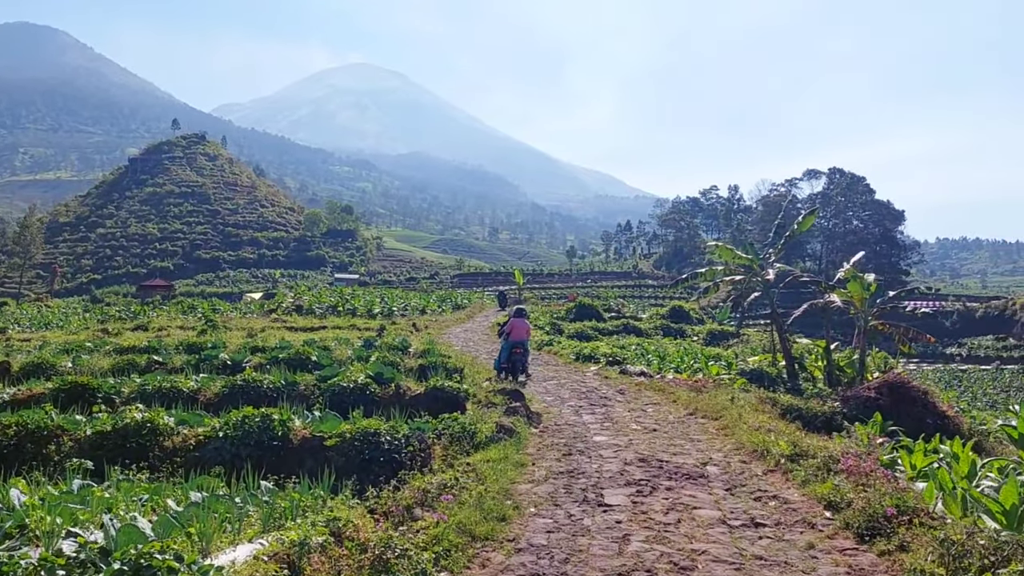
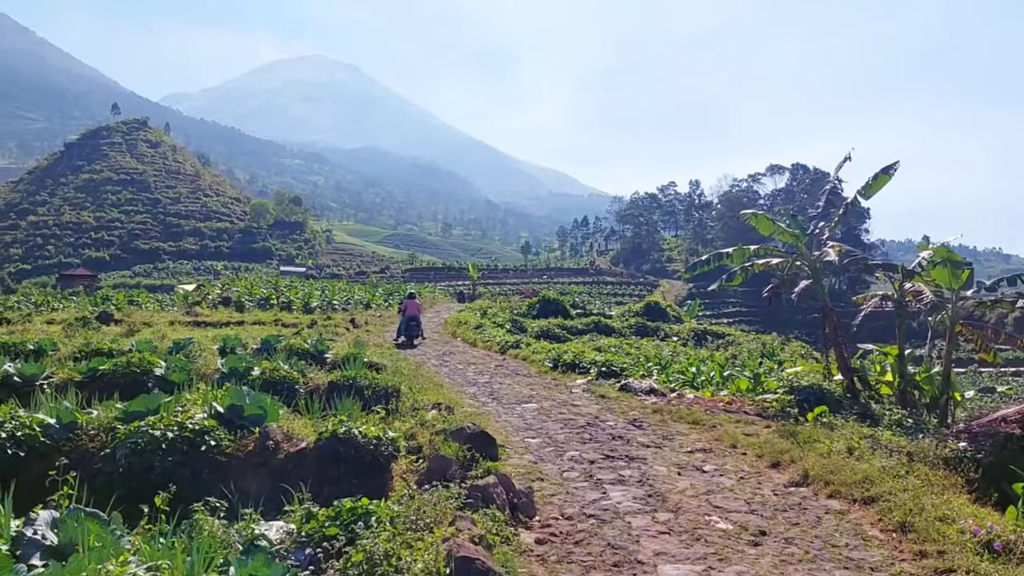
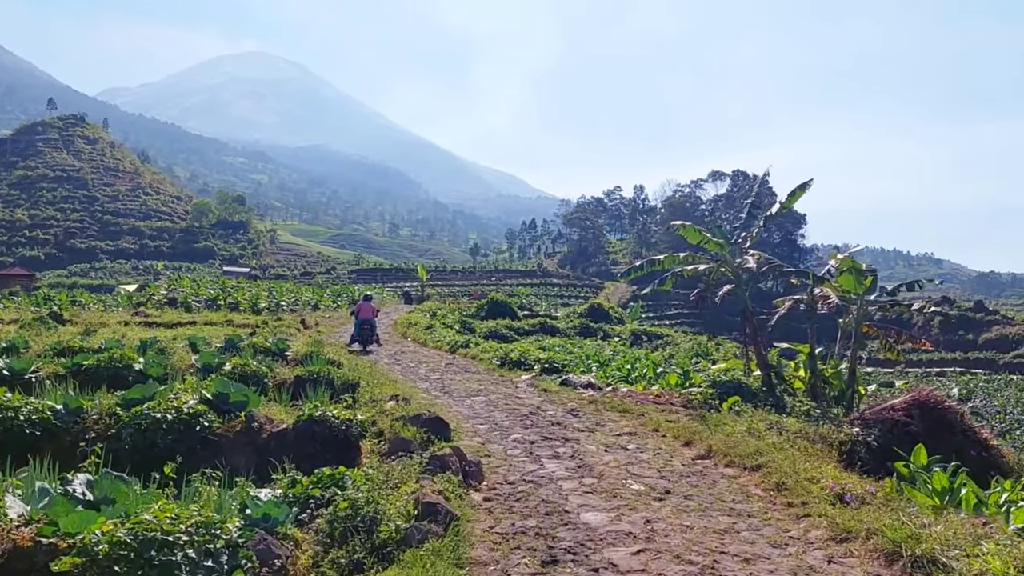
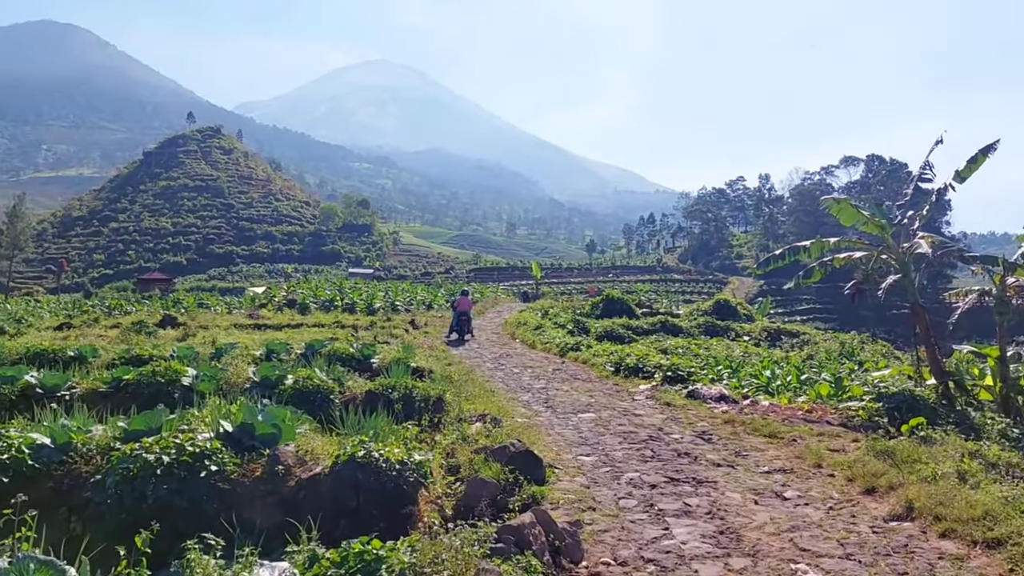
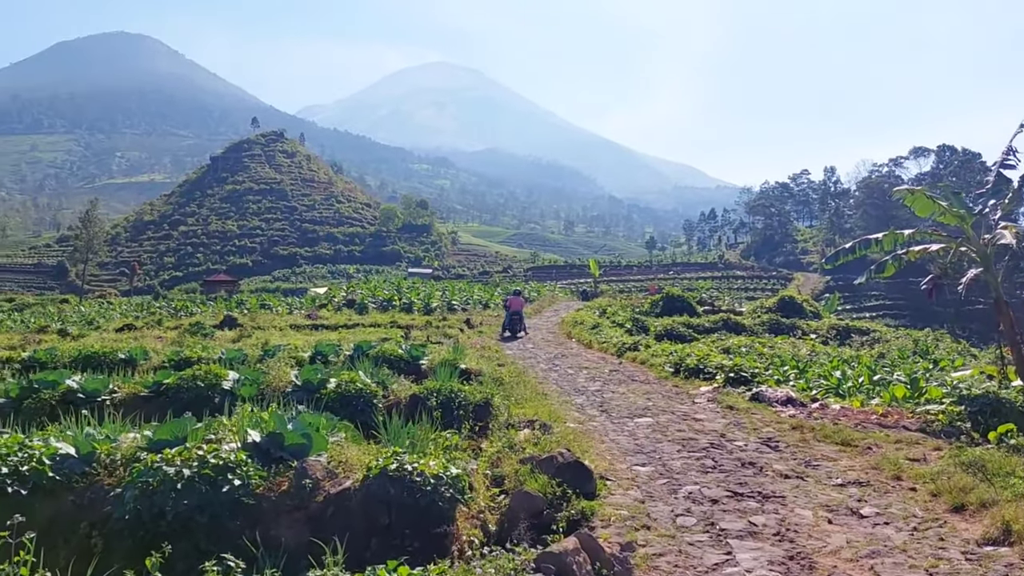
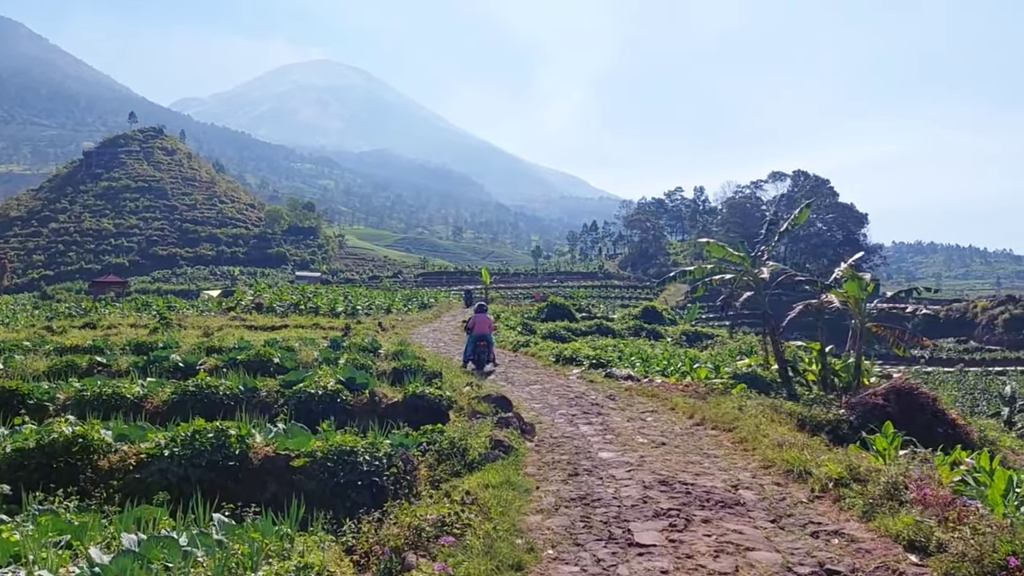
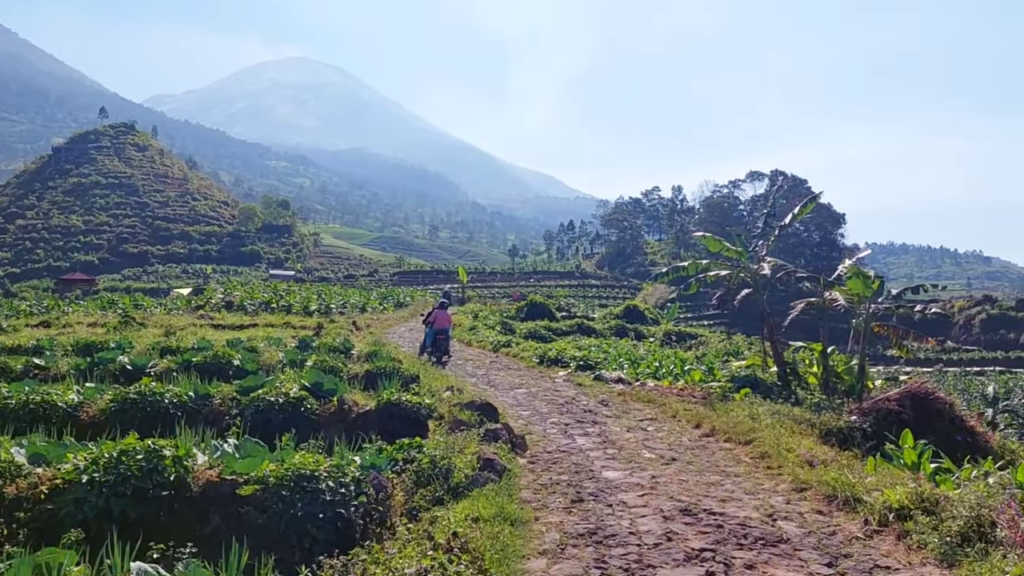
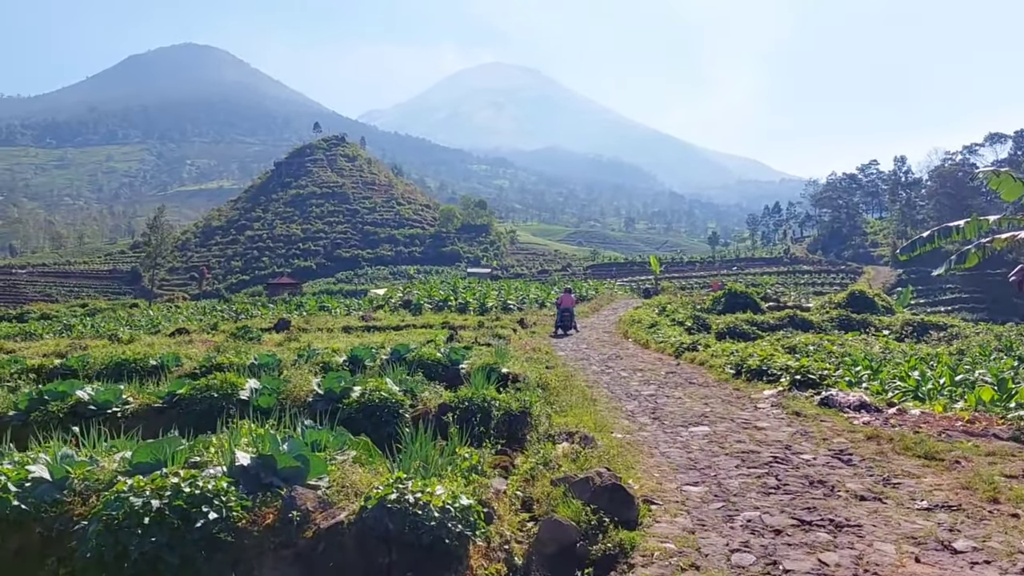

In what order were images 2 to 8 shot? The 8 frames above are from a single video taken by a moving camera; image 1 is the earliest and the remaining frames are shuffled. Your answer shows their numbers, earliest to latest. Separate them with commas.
6, 7, 3, 2, 4, 5, 8
